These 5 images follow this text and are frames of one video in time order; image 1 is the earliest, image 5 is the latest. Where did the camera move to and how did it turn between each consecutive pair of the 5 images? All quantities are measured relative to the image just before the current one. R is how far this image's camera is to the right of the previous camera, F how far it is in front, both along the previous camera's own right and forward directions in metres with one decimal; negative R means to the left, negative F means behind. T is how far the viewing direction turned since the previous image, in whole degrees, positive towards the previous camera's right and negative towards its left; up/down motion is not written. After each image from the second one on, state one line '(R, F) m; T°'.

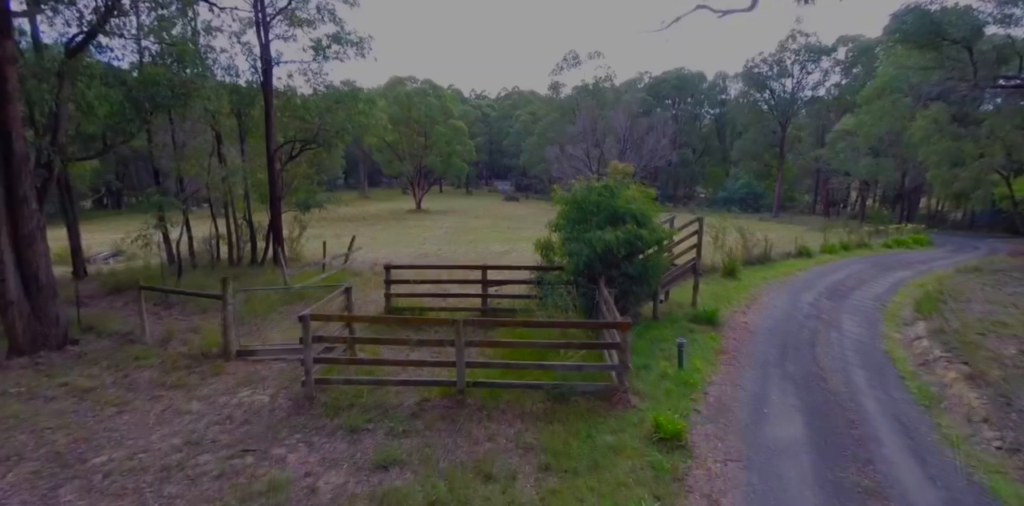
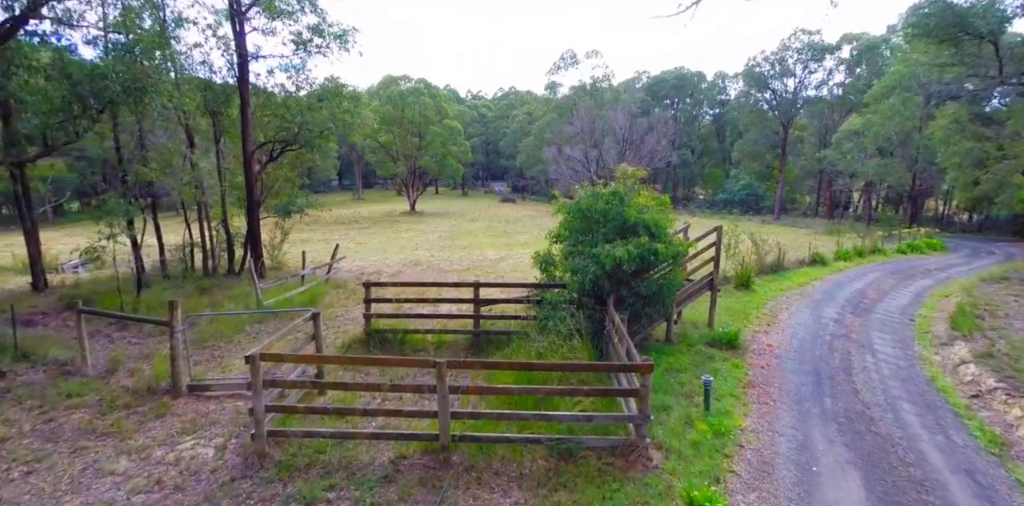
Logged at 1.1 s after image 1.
(0.0, +1.1) m; 0°
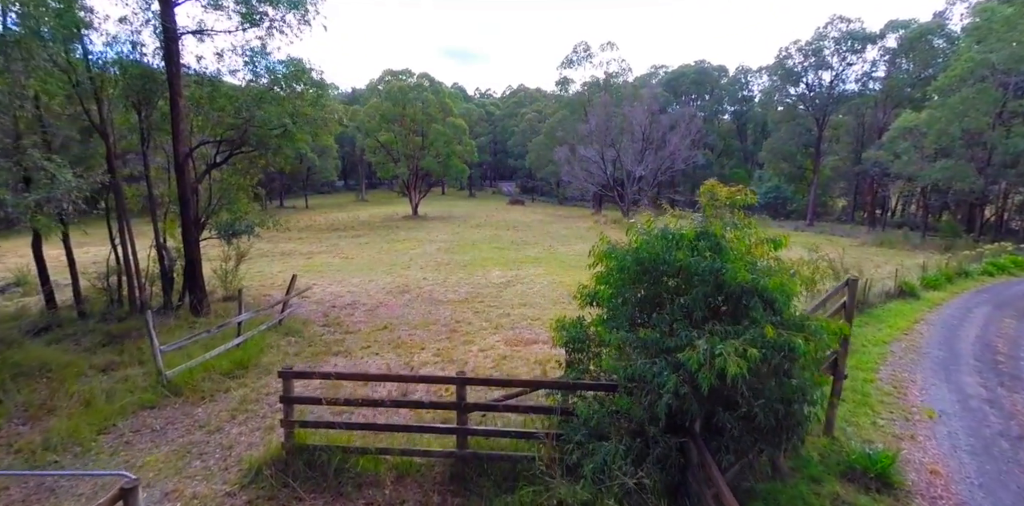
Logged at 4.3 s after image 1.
(0.0, +3.4) m; -1°
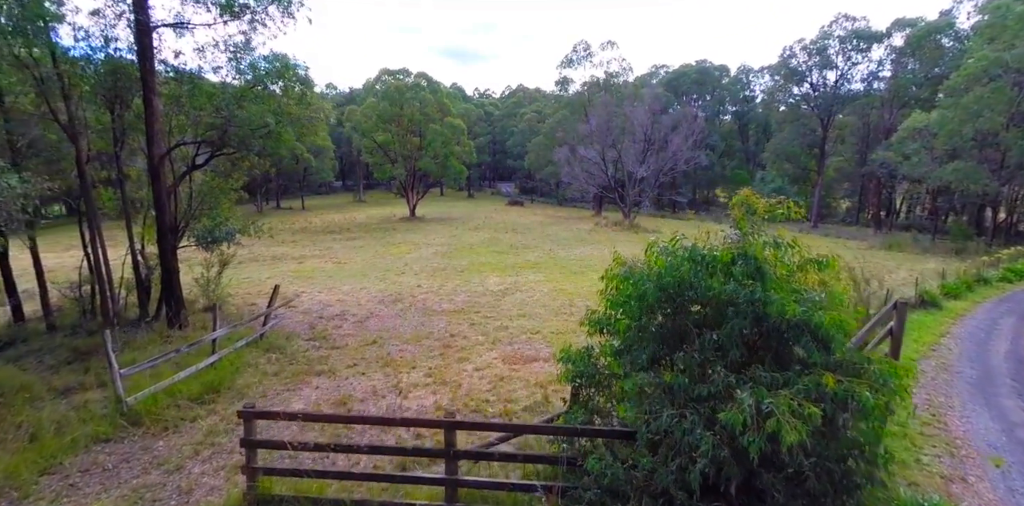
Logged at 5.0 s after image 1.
(0.0, +0.8) m; 0°
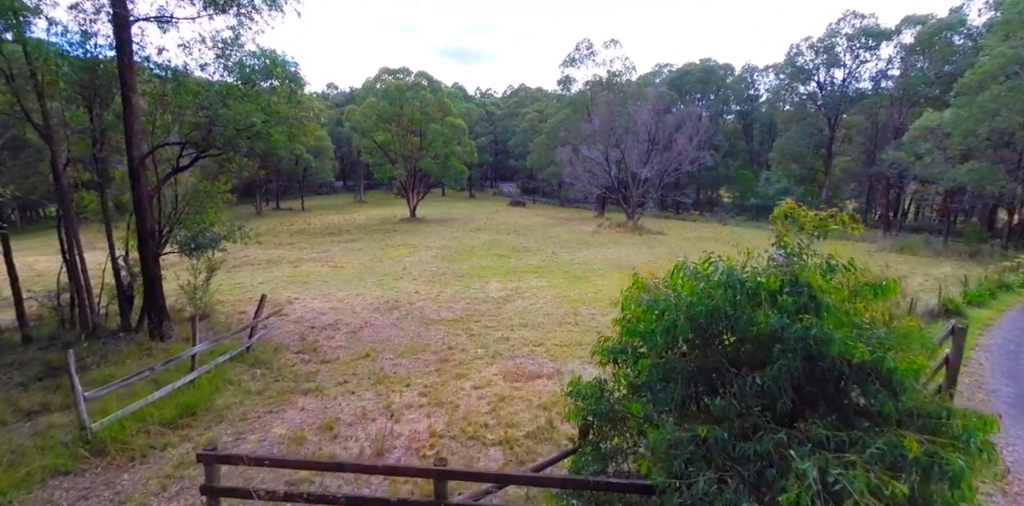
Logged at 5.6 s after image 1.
(0.0, +0.6) m; 0°
